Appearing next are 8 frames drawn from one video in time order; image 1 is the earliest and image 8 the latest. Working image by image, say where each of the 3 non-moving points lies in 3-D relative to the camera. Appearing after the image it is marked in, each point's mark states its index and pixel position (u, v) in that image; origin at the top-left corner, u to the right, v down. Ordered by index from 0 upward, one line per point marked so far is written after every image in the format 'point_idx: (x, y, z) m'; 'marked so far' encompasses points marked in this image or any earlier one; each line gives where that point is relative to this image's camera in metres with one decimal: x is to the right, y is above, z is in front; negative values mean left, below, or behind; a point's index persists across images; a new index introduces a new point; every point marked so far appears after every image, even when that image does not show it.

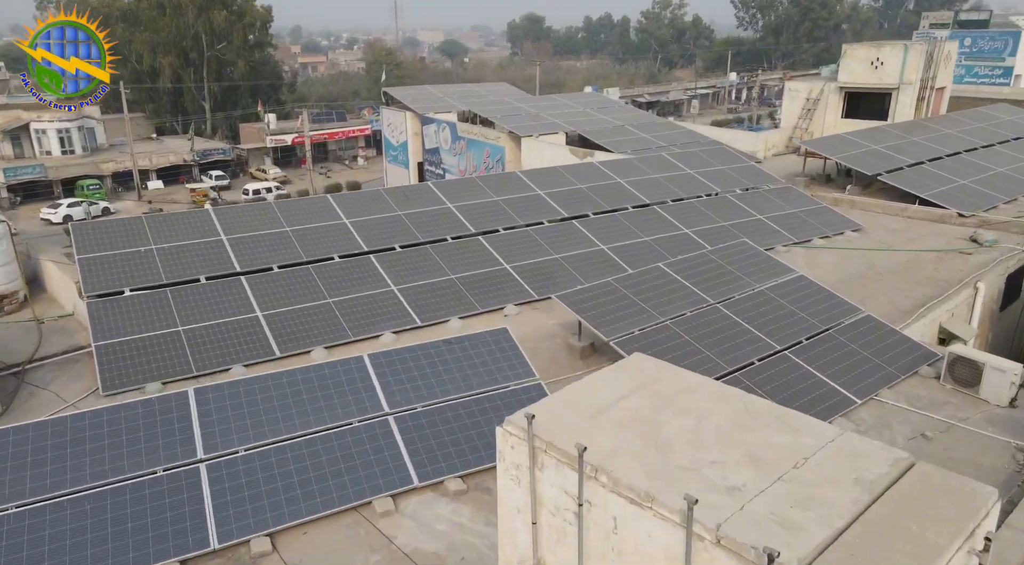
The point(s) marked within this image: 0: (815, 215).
0: (+7.0, +1.6, +16.6) m
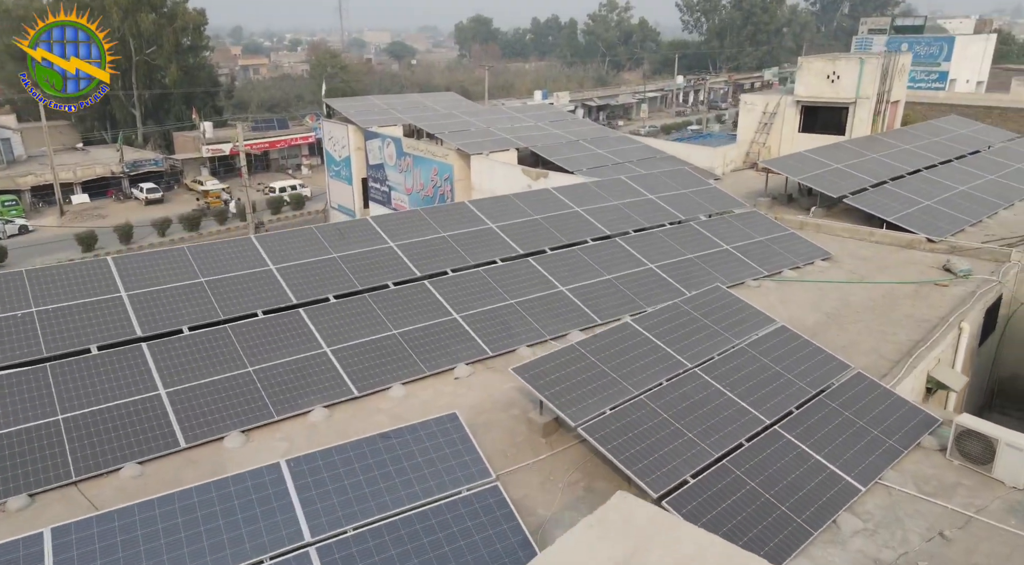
0: (+6.0, +0.9, +15.6) m
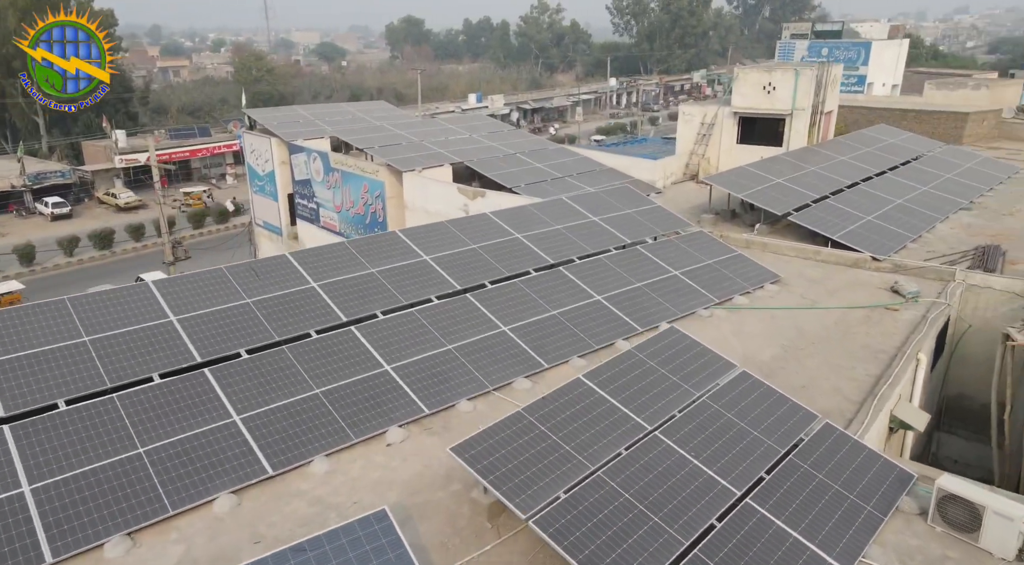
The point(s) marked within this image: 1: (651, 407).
0: (+4.6, +0.4, +15.0) m
1: (+1.7, -1.5, +8.5) m
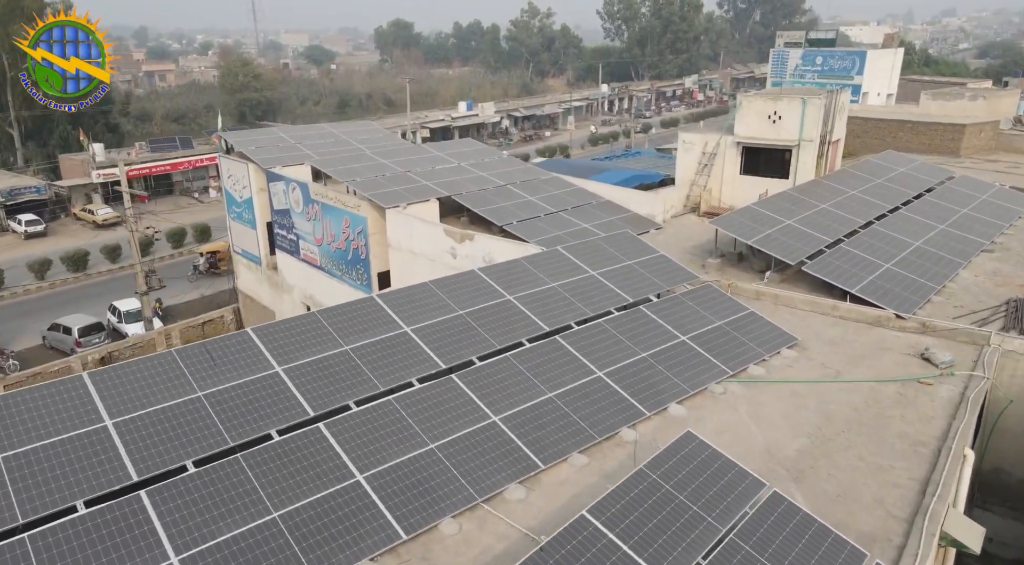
0: (+4.5, -0.8, +13.7) m
1: (+1.6, -2.7, +7.1) m
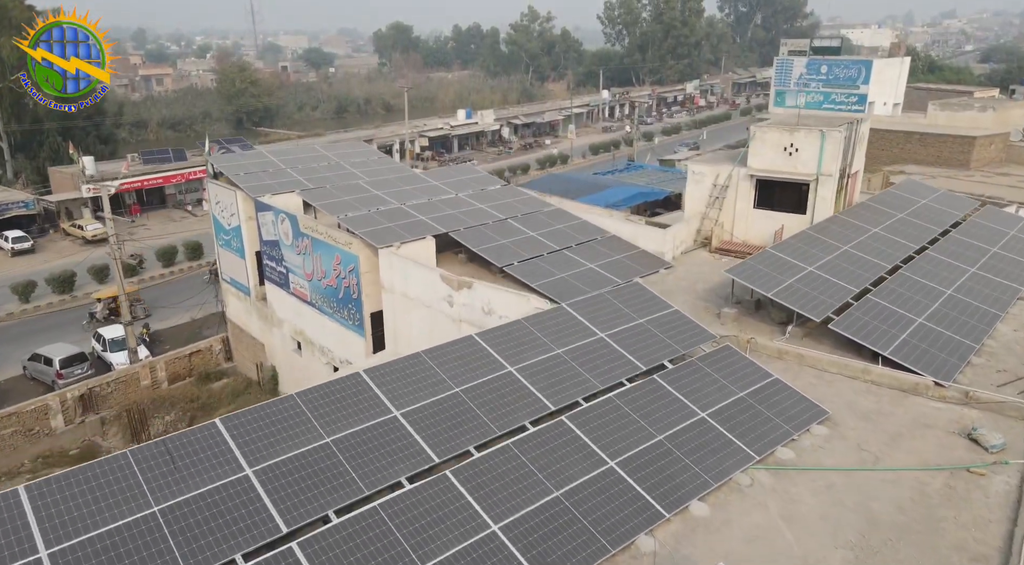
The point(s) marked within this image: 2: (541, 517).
0: (+4.5, -2.0, +12.4) m
1: (+1.6, -3.8, +5.8) m
2: (+0.4, -3.1, +9.3) m
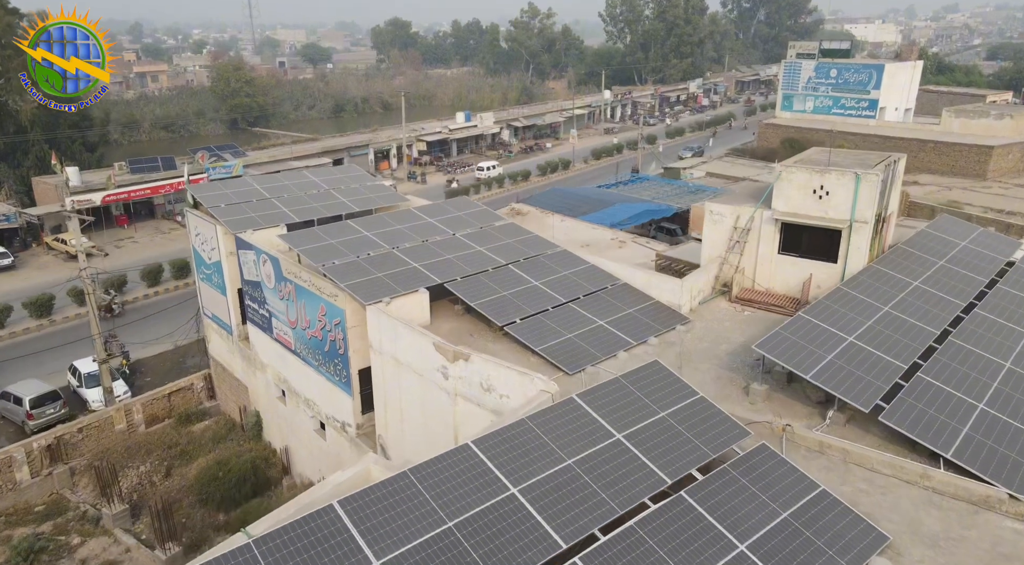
0: (+4.5, -3.5, +10.6) m
1: (+1.7, -5.4, +4.0) m
2: (+0.4, -4.6, +7.5) m
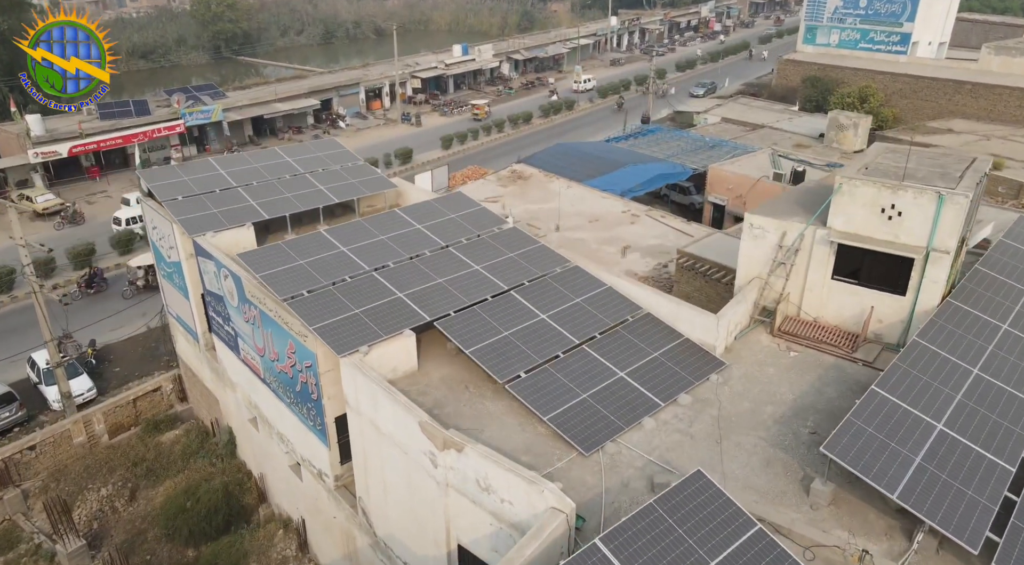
0: (+4.6, -5.1, +8.0) m
1: (+1.7, -7.7, +1.7) m
2: (+0.5, -6.5, +5.0) m
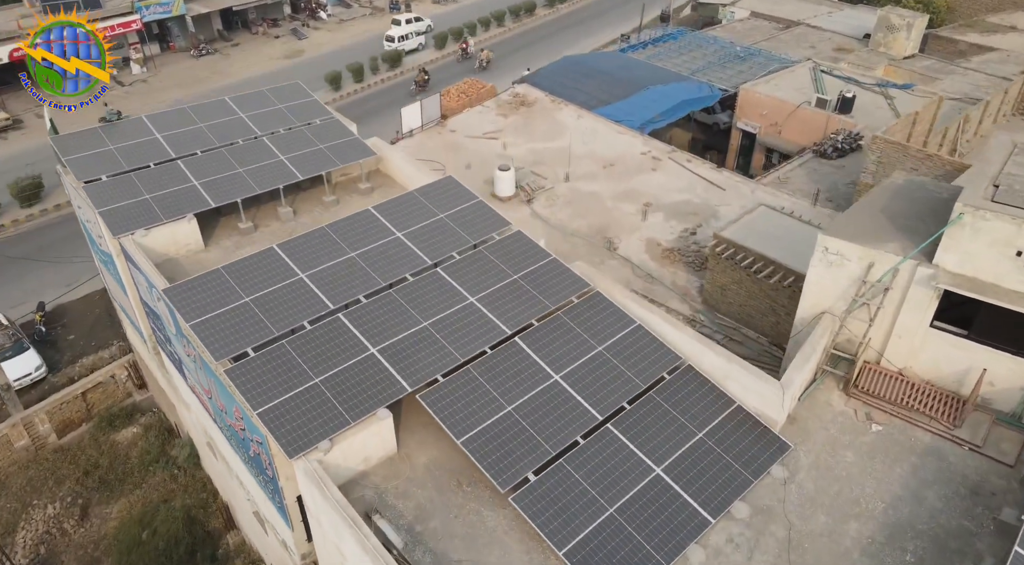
0: (+4.7, -7.3, +5.4) m
1: (+1.8, -10.9, -0.4) m
2: (+0.6, -9.2, +2.7) m
